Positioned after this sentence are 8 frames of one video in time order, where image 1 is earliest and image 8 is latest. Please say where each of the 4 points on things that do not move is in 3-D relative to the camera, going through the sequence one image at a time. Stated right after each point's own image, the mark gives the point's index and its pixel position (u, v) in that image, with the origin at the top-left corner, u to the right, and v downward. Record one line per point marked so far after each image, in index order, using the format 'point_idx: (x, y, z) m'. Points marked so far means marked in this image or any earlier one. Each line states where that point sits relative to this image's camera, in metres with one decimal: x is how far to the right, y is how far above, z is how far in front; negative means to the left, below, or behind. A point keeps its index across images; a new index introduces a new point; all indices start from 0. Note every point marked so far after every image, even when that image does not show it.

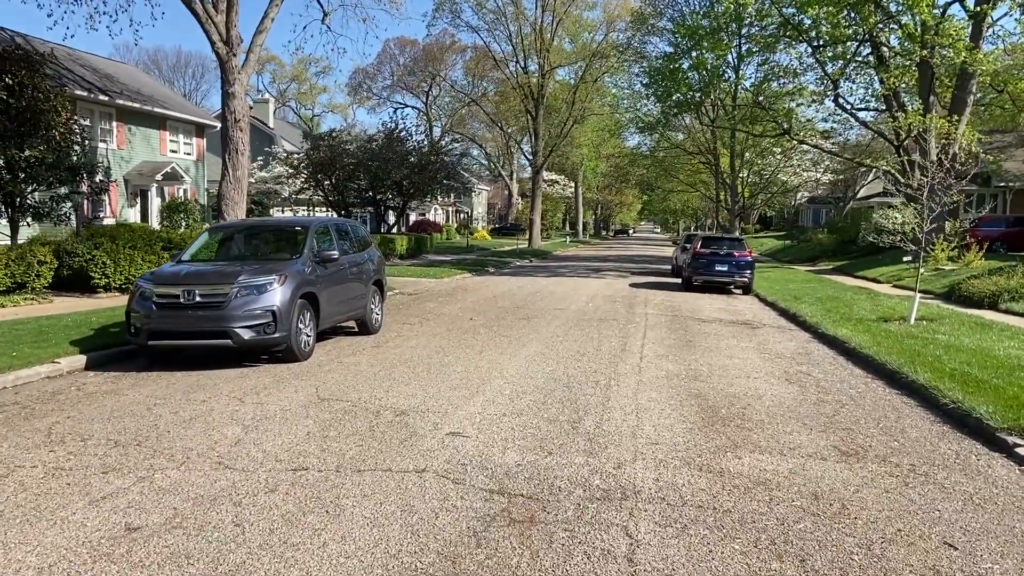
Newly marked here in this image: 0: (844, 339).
0: (+5.1, -0.8, +11.6) m
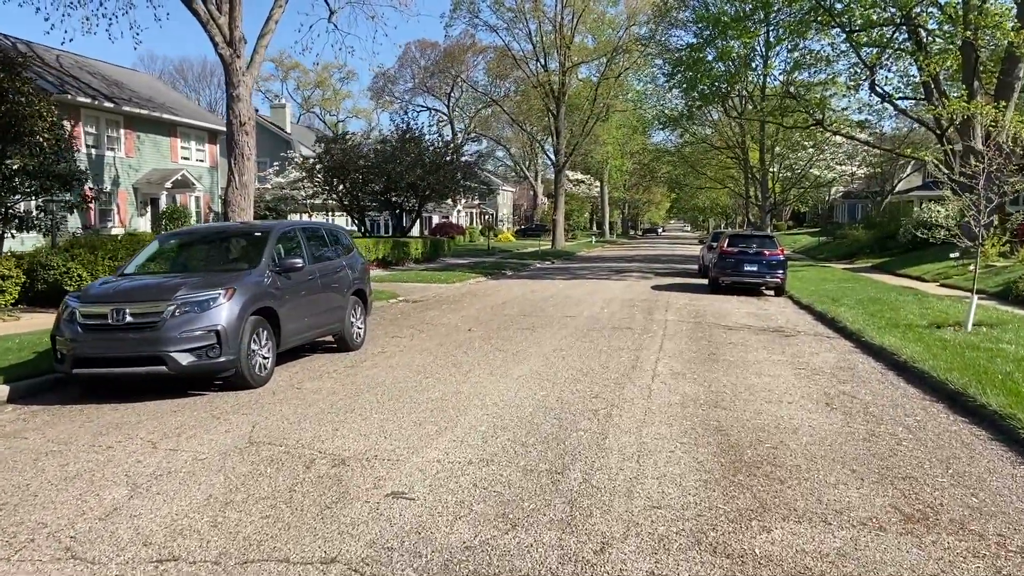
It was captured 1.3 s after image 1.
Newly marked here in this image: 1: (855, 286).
0: (+5.1, -0.8, +10.1) m
1: (+9.0, +0.1, +19.9) m
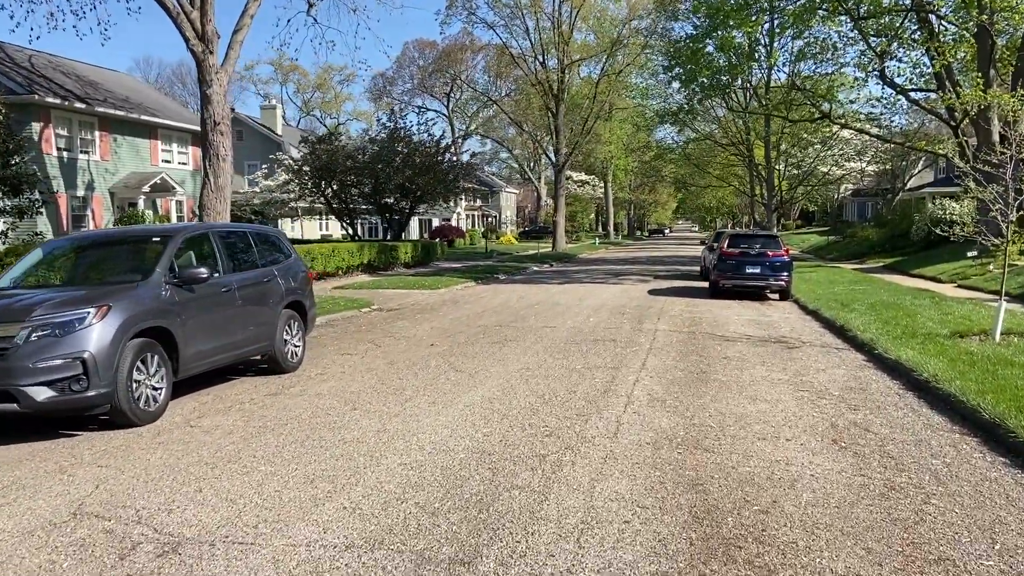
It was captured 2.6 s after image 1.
0: (+4.7, -0.9, +8.8) m
1: (+8.6, 0.0, +18.5) m
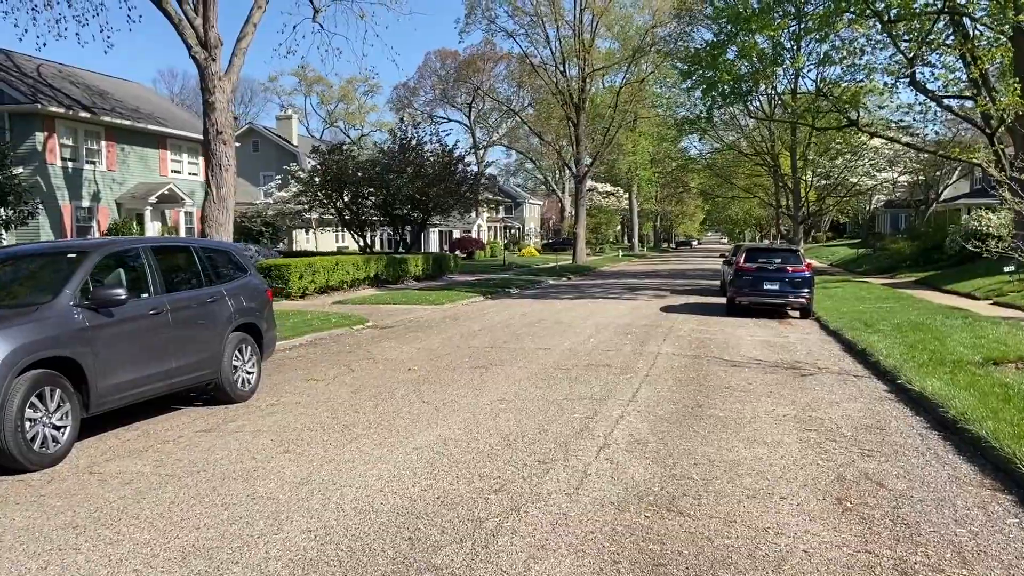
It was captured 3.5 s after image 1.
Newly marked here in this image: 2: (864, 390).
0: (+4.4, -1.2, +7.8) m
1: (+8.7, -0.4, +17.3) m
2: (+4.2, -1.2, +9.1) m
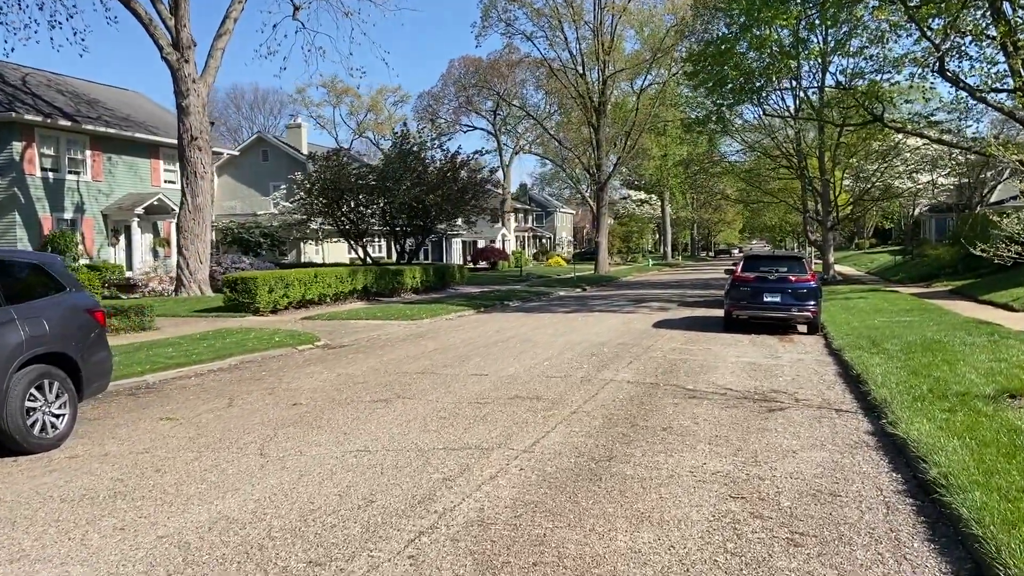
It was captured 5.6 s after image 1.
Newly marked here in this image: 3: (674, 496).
0: (+3.2, -1.3, +6.0) m
1: (+8.1, -0.7, +15.3) m
2: (+3.2, -1.4, +7.3) m
3: (+1.1, -1.4, +5.3) m
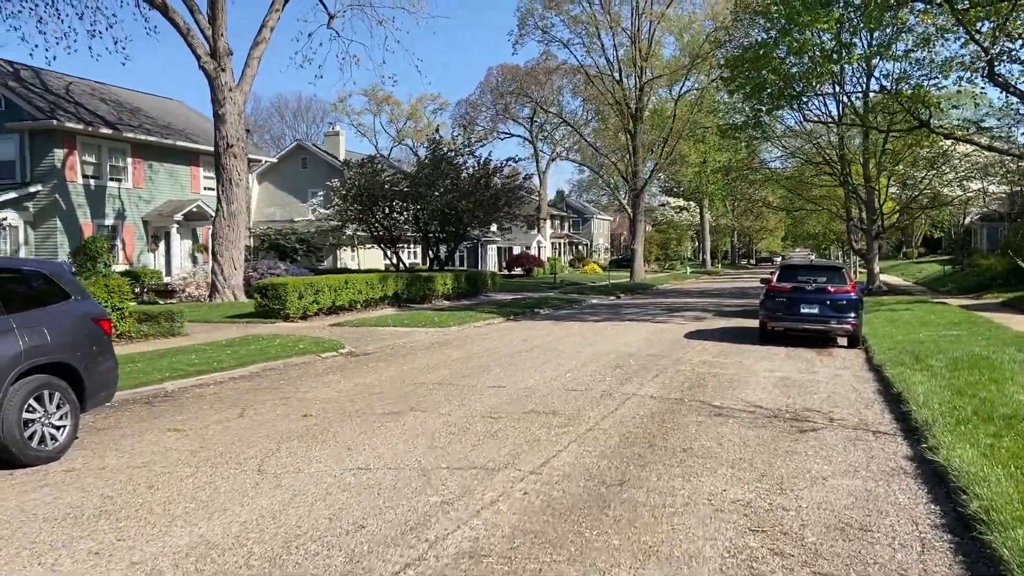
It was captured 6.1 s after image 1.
0: (+3.3, -1.4, +5.5) m
1: (+8.6, -0.9, +14.6) m
2: (+3.3, -1.5, +6.8) m
3: (+1.1, -1.5, +4.9) m
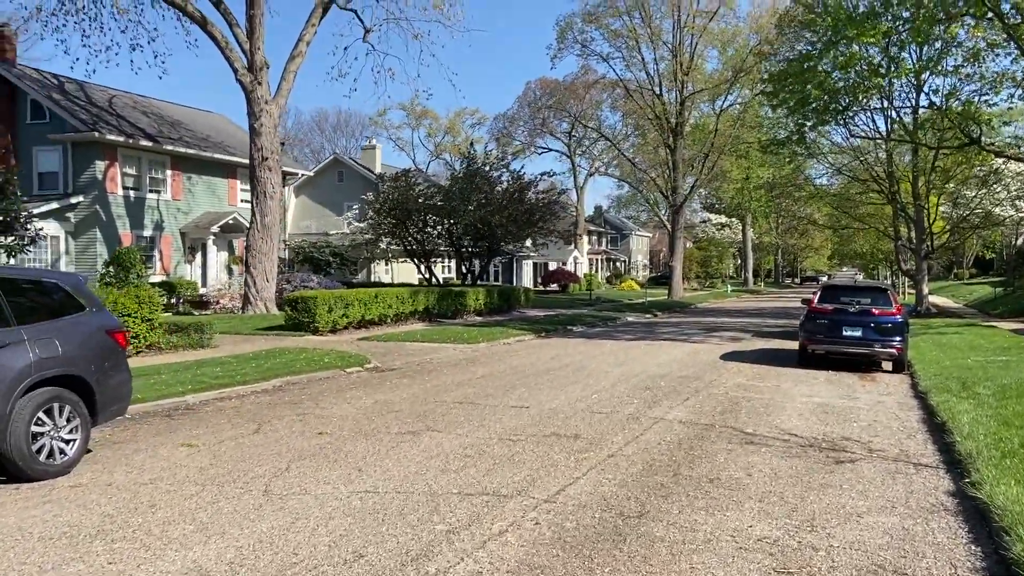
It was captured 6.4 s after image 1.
0: (+3.4, -1.6, +5.1) m
1: (+9.1, -1.3, +13.9) m
2: (+3.4, -1.7, +6.4) m
3: (+1.2, -1.7, +4.6) m
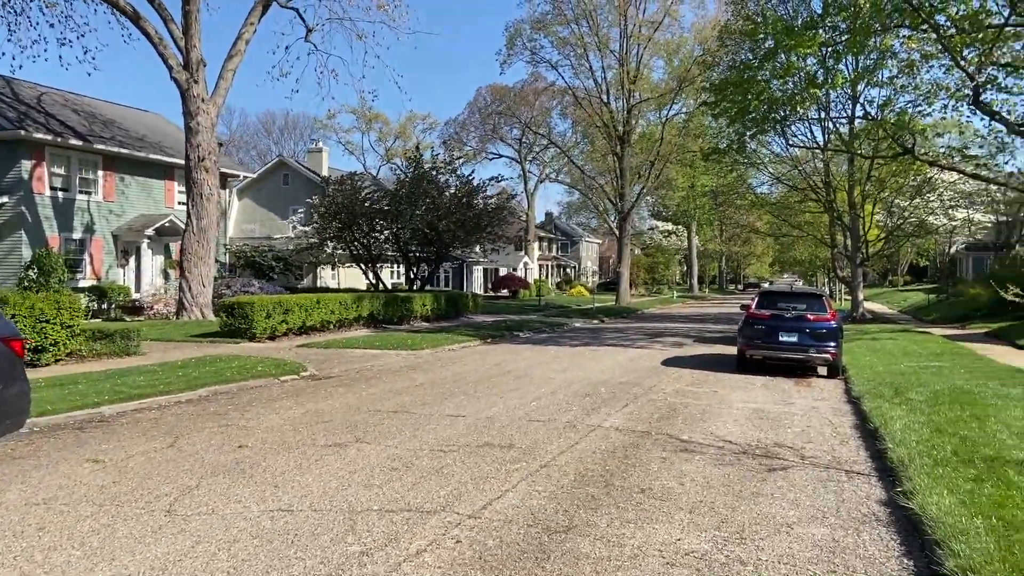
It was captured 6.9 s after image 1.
0: (+2.8, -1.7, +5.0) m
1: (+8.0, -1.5, +14.2) m
2: (+2.8, -1.8, +6.3) m
3: (+0.7, -1.7, +4.4) m
